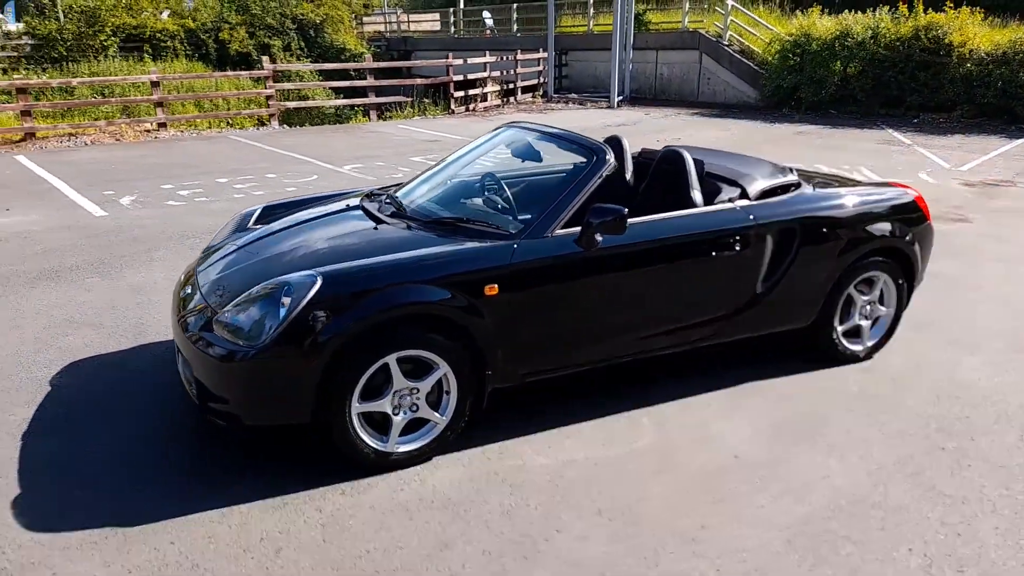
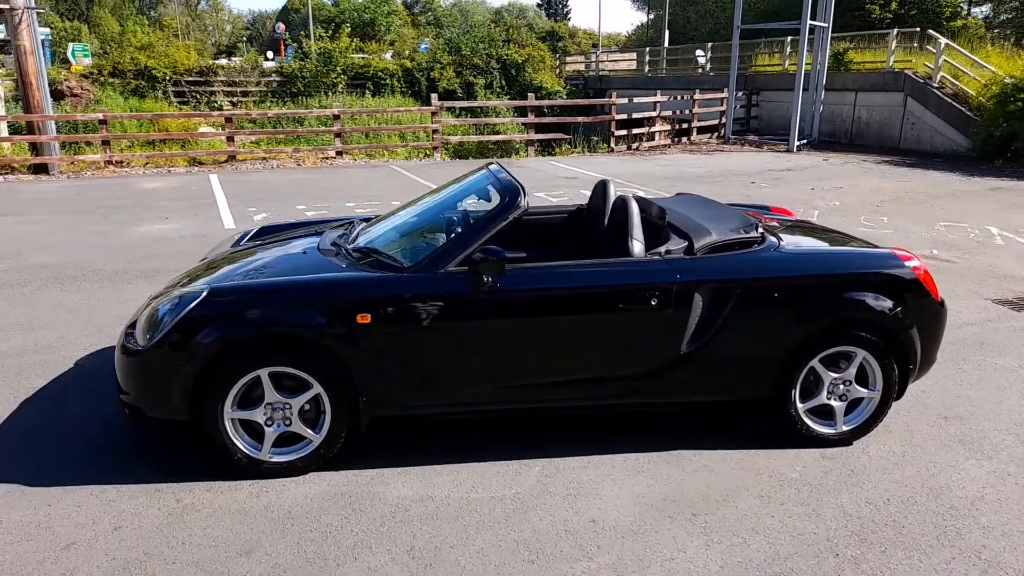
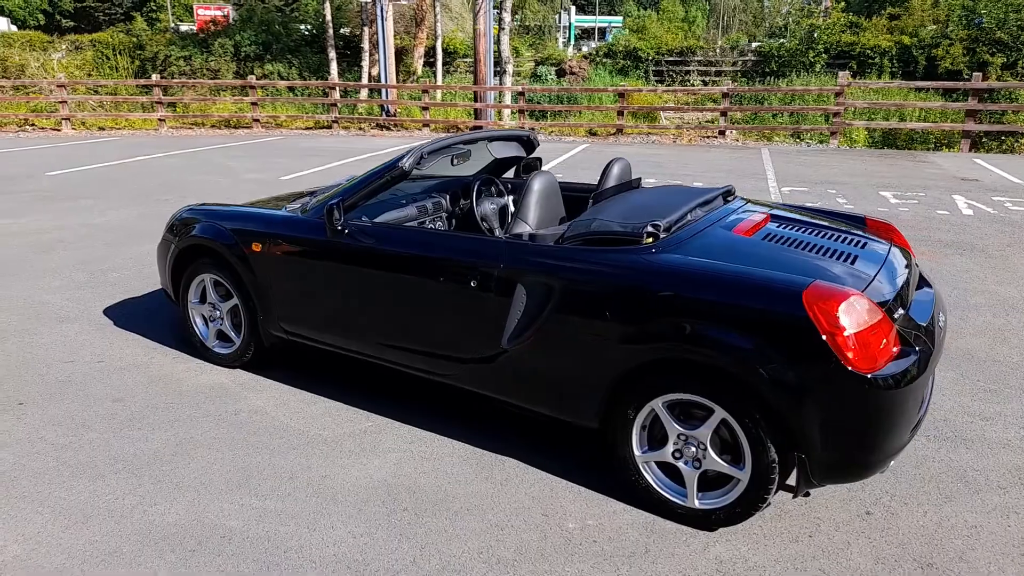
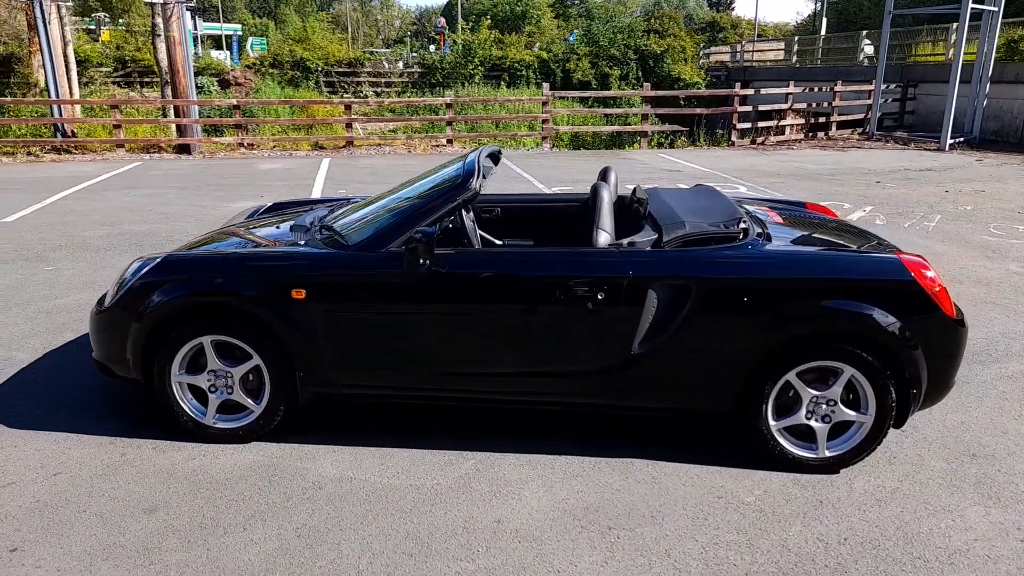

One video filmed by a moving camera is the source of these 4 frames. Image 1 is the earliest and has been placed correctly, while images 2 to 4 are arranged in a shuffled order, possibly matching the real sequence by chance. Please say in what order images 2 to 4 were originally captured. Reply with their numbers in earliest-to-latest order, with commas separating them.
2, 4, 3
